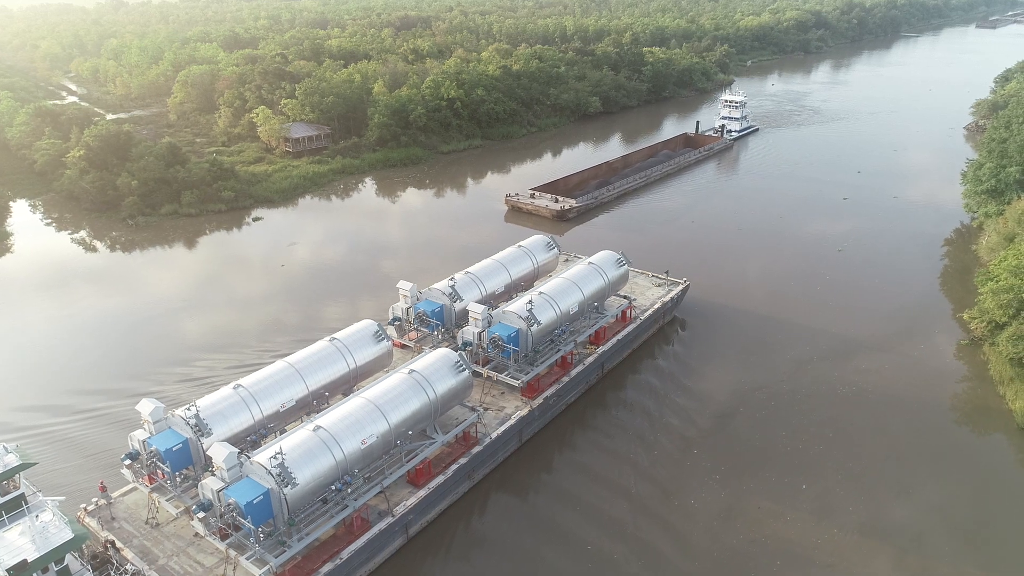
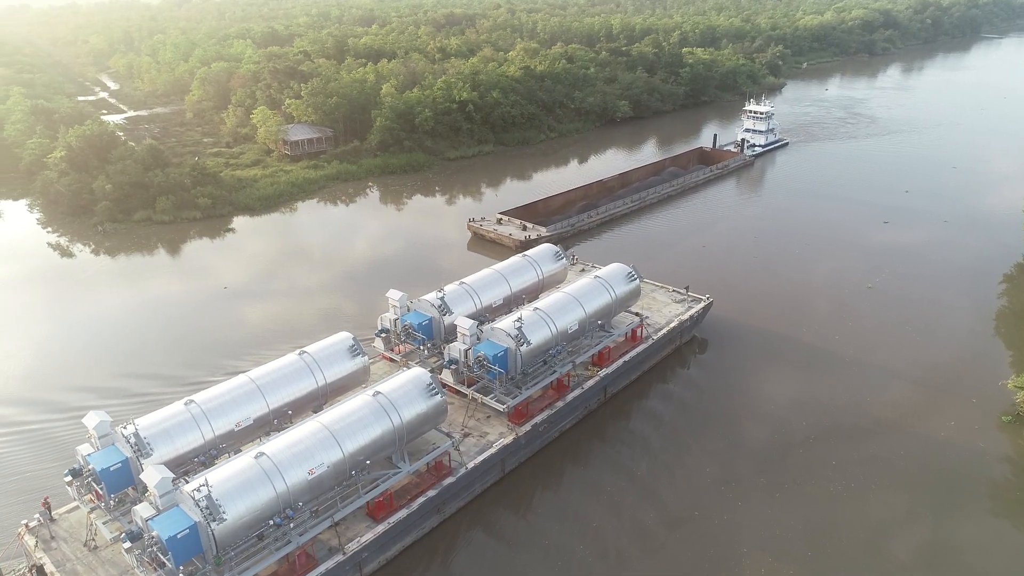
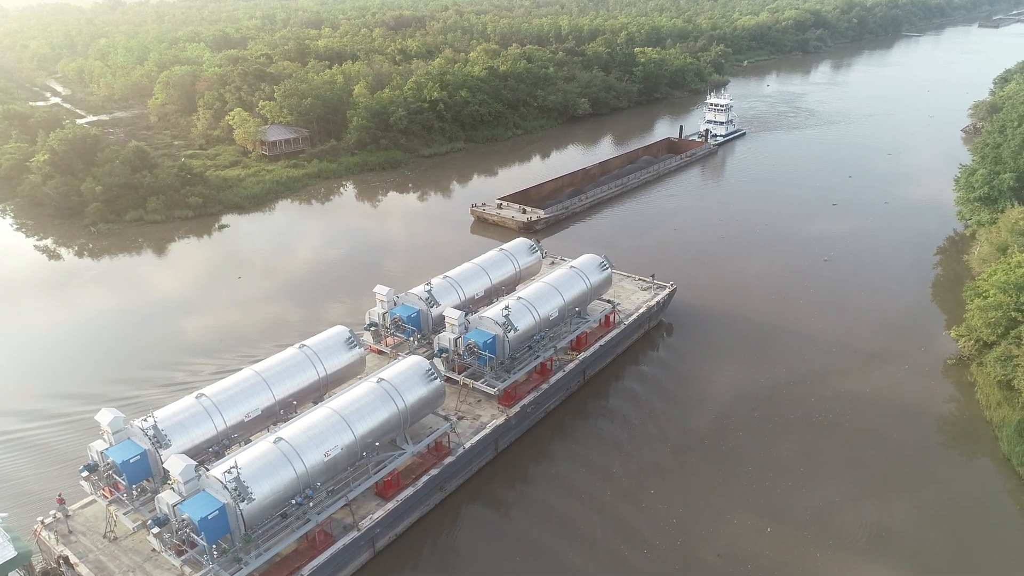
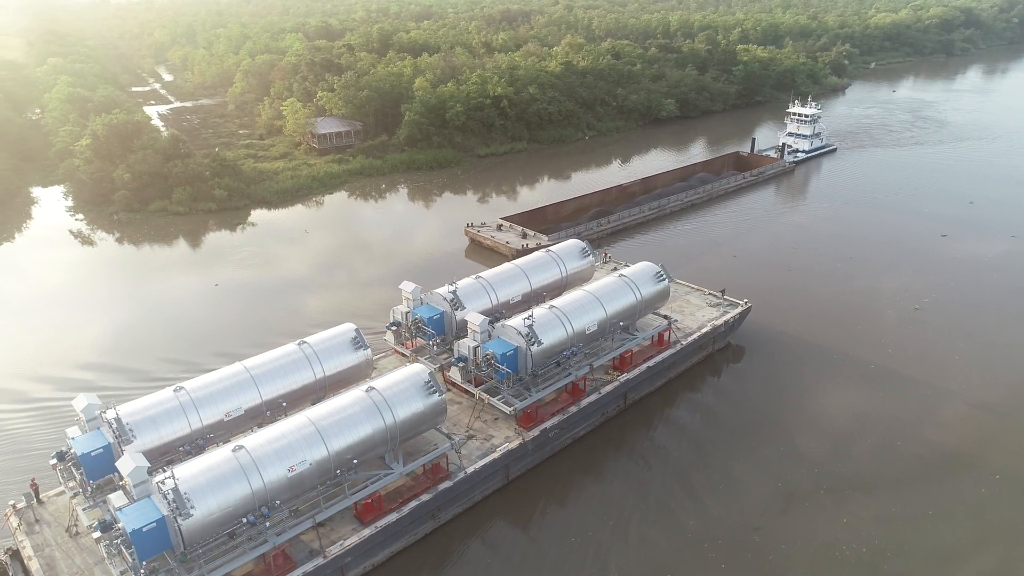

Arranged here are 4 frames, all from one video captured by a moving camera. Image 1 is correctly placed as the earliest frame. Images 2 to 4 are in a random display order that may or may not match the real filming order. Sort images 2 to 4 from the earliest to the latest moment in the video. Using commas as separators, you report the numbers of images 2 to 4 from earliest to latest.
3, 2, 4
